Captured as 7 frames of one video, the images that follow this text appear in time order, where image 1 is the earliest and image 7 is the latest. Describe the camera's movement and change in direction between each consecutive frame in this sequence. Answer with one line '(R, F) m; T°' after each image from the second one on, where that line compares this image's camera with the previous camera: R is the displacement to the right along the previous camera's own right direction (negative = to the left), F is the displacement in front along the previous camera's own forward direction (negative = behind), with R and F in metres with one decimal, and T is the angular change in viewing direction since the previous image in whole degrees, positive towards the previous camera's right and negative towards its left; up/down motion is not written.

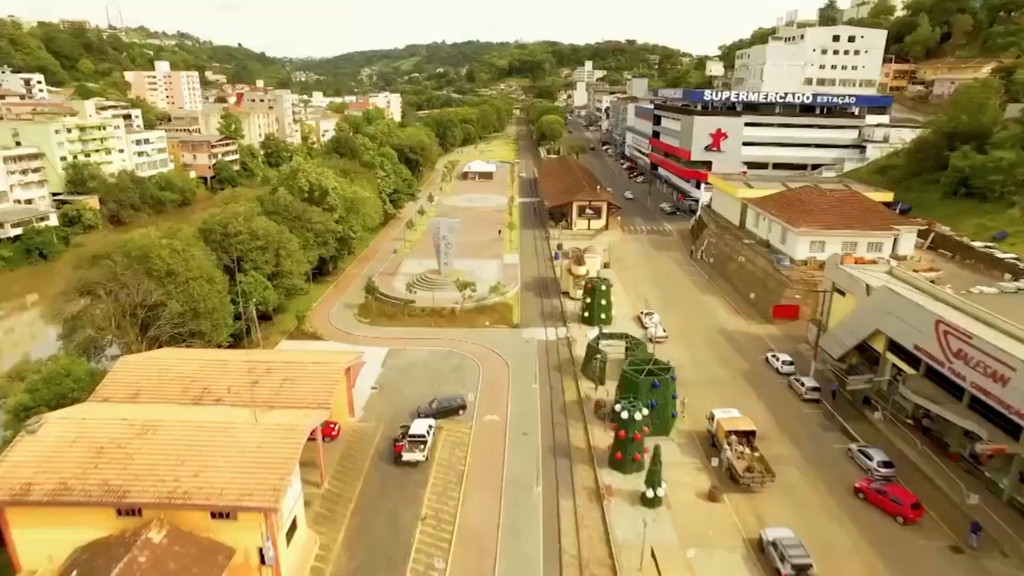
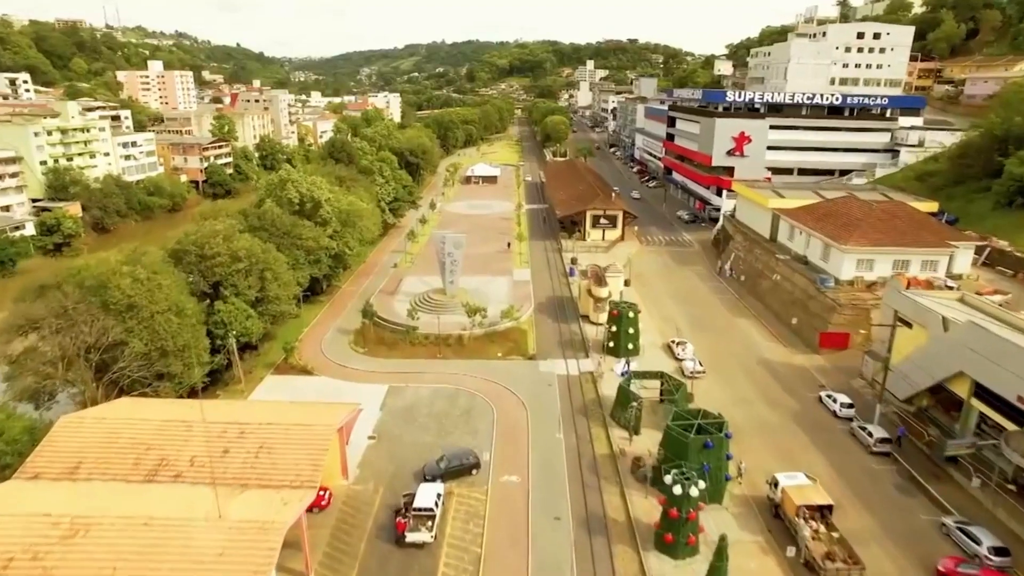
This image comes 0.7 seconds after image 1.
(-0.9, +4.0) m; 0°
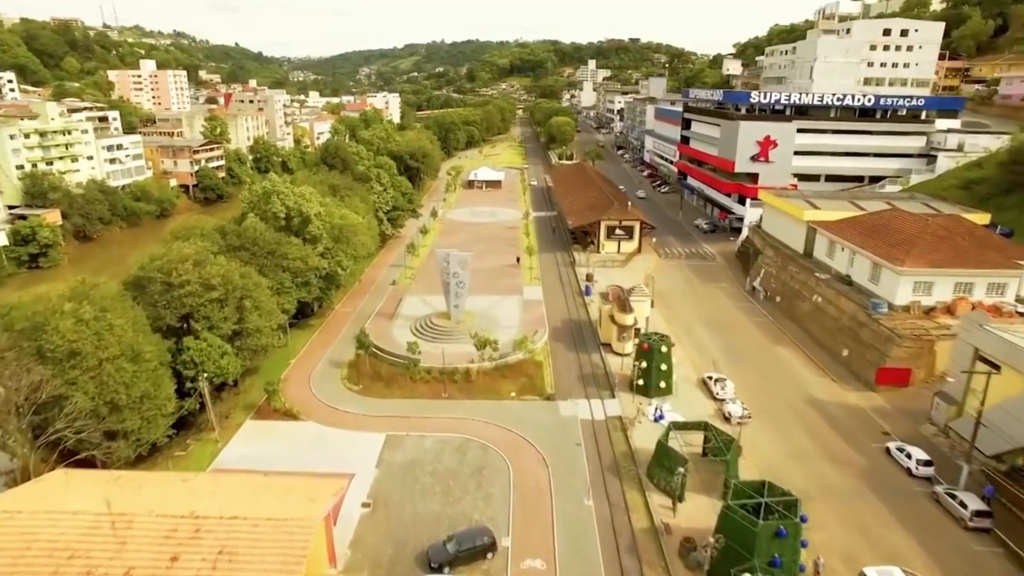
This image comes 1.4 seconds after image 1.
(-0.8, +4.0) m; 0°
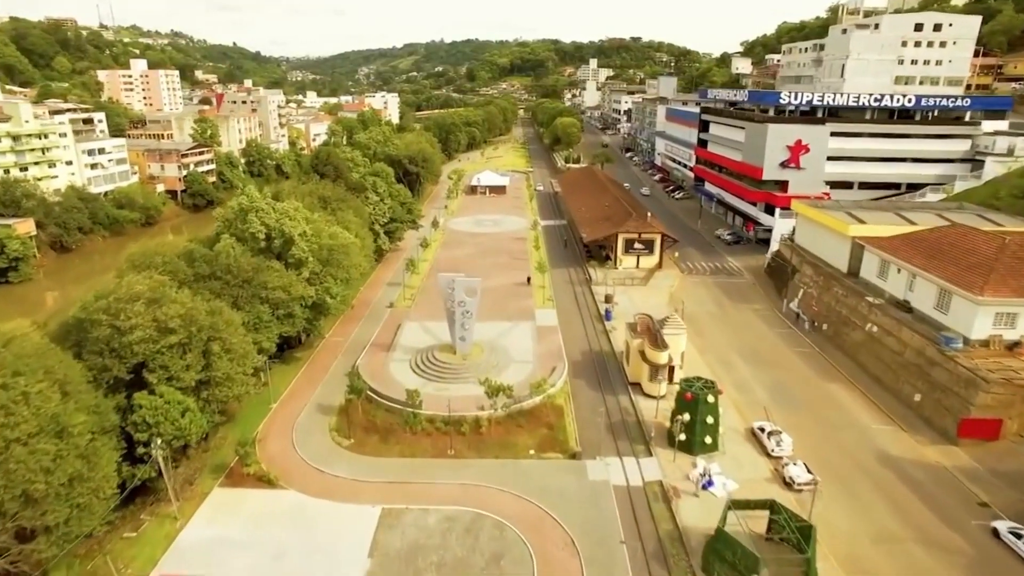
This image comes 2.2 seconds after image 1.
(-0.8, +4.3) m; 0°
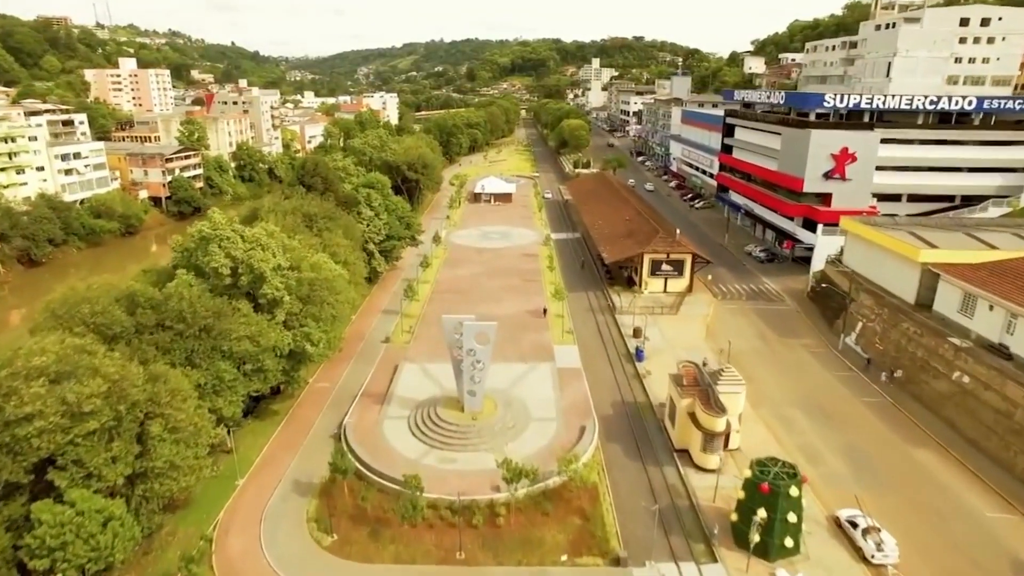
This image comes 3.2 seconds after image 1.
(-0.9, +5.2) m; 0°
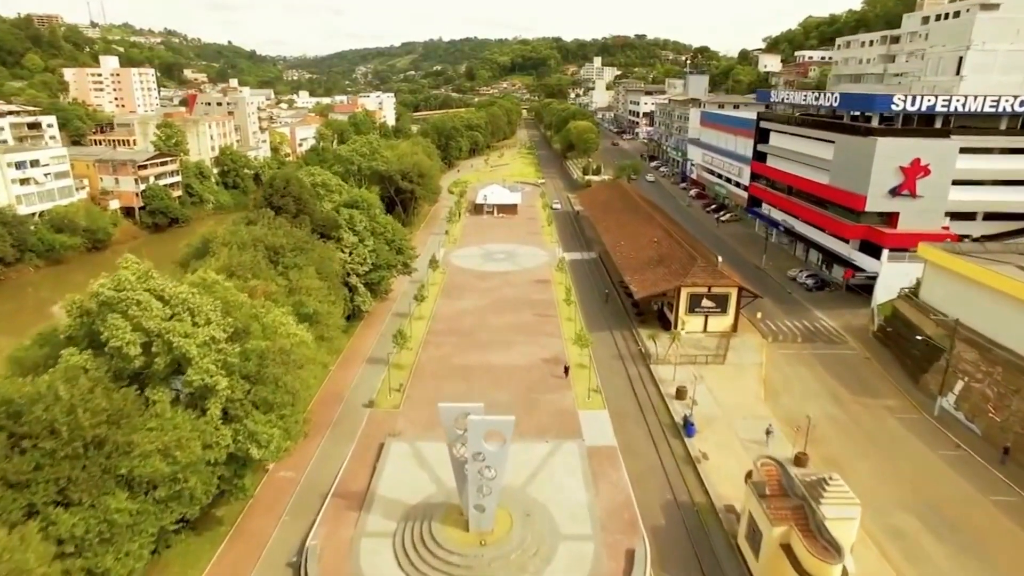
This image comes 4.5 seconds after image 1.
(-0.8, +6.7) m; 0°
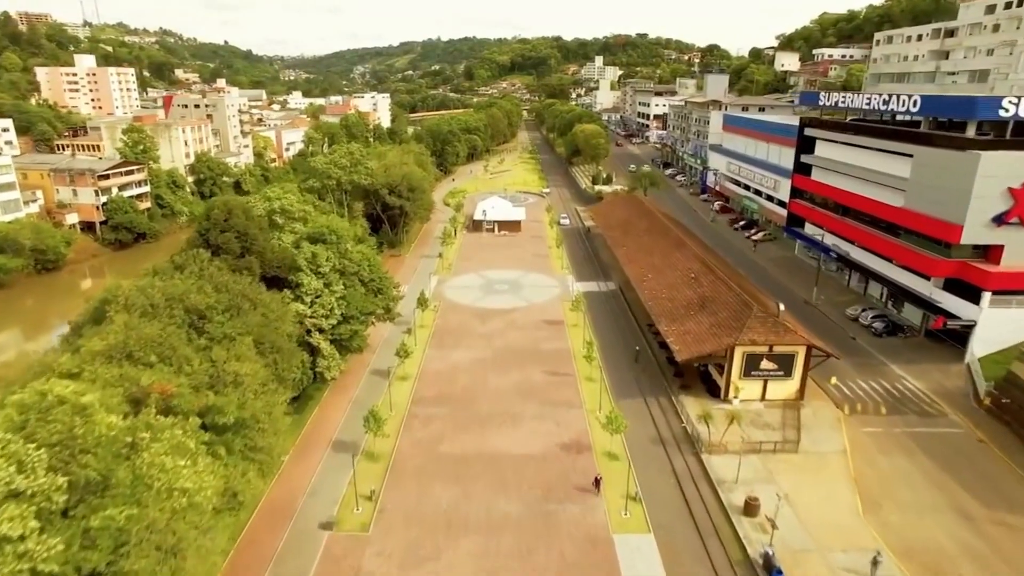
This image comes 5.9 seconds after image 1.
(-0.4, +7.4) m; 0°
